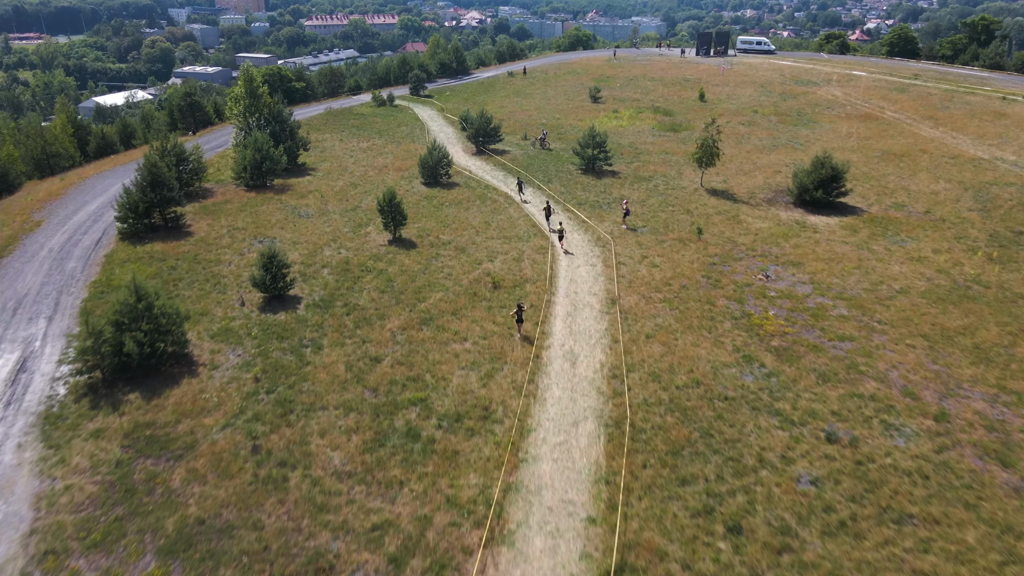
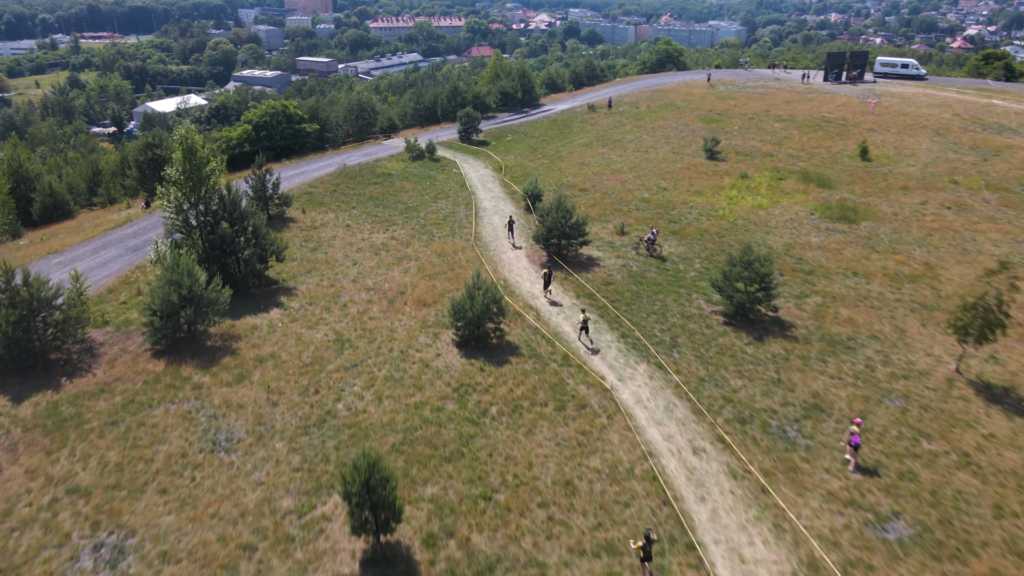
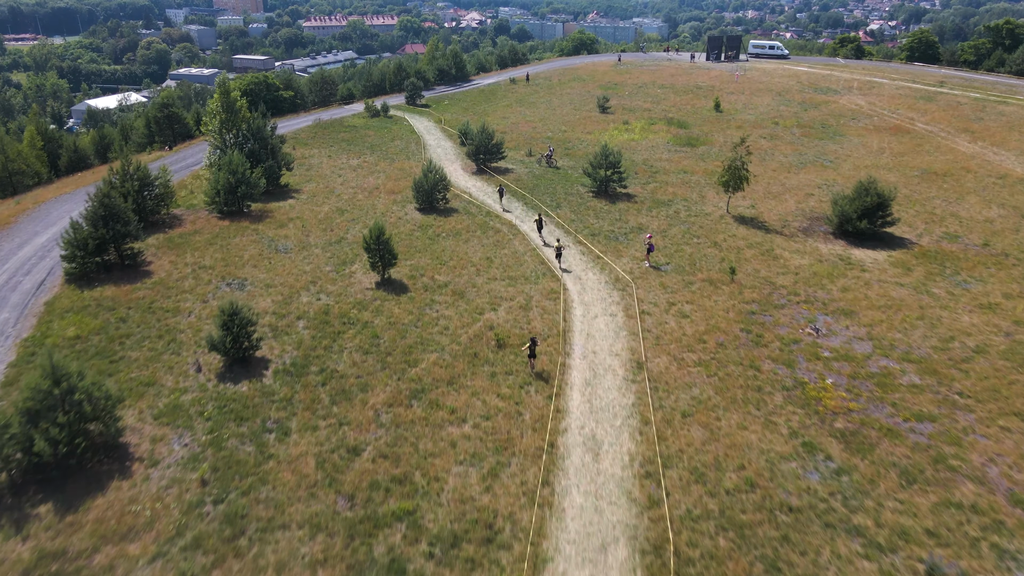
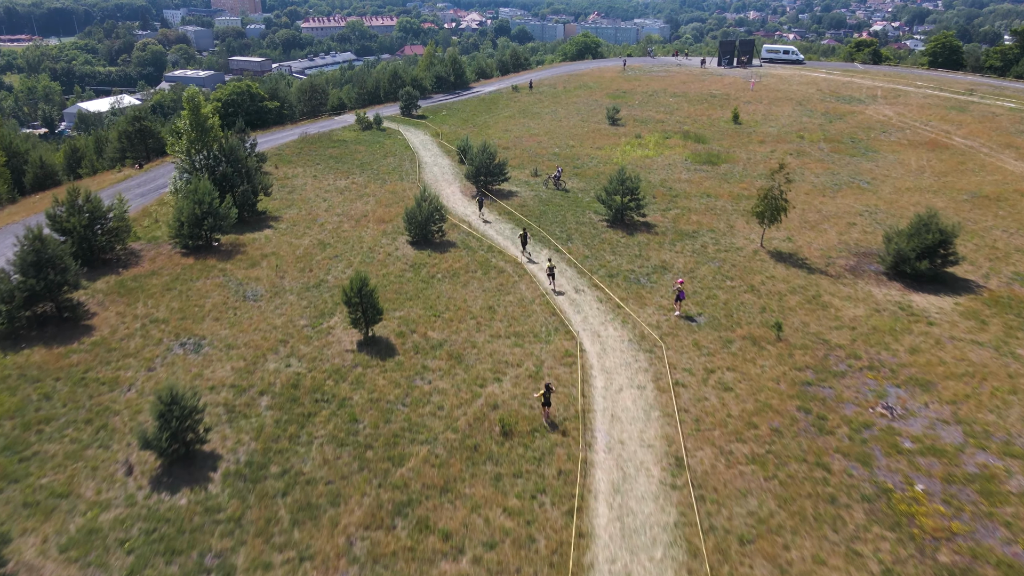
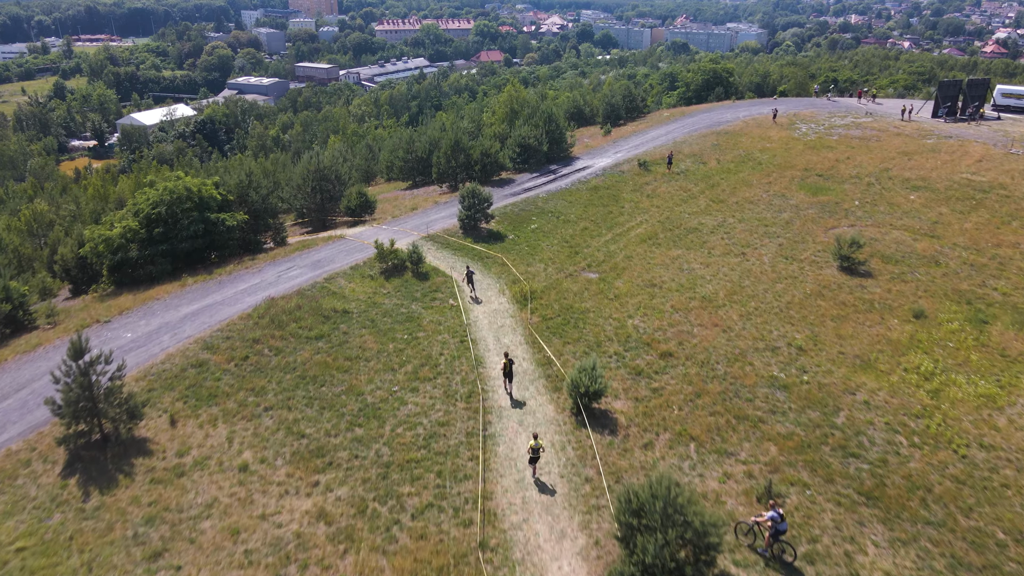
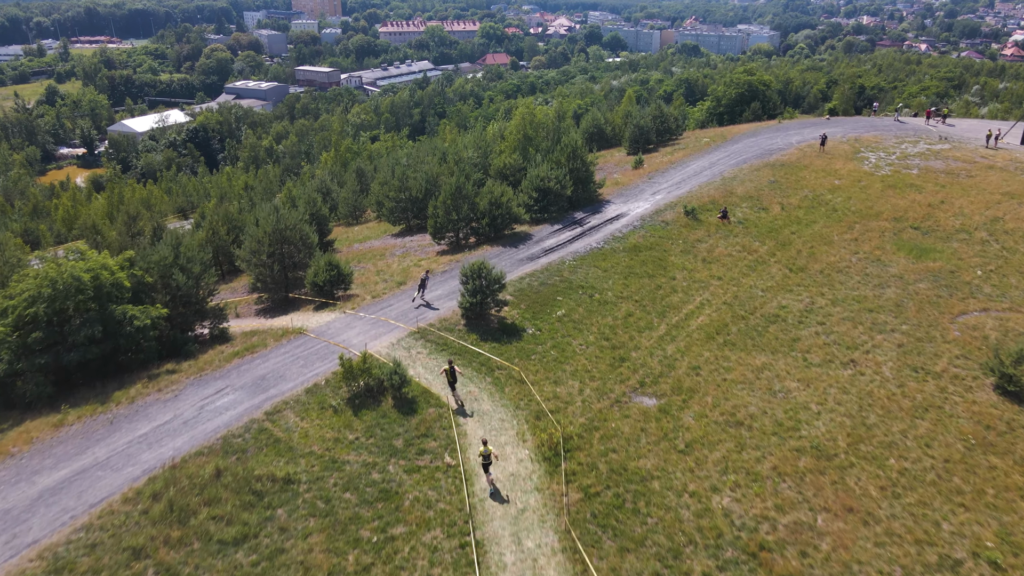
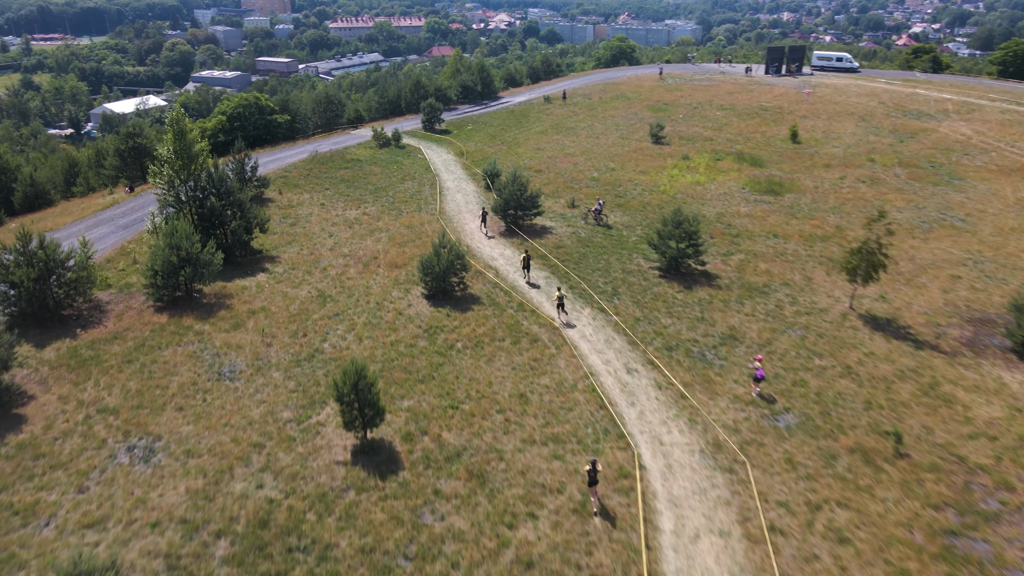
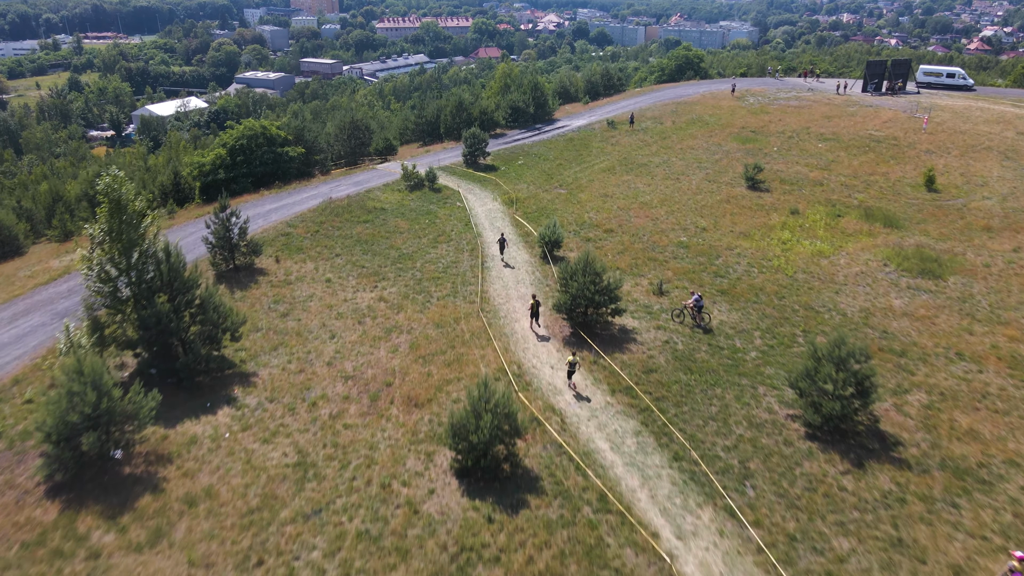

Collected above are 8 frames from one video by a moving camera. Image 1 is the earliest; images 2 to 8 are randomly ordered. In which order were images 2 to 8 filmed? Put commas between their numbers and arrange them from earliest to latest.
3, 4, 7, 2, 8, 5, 6
